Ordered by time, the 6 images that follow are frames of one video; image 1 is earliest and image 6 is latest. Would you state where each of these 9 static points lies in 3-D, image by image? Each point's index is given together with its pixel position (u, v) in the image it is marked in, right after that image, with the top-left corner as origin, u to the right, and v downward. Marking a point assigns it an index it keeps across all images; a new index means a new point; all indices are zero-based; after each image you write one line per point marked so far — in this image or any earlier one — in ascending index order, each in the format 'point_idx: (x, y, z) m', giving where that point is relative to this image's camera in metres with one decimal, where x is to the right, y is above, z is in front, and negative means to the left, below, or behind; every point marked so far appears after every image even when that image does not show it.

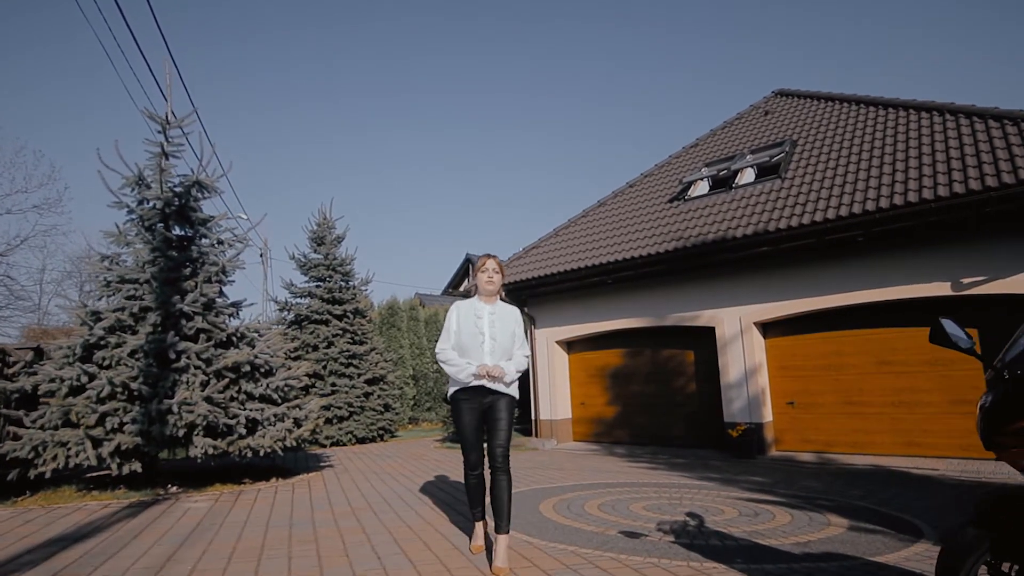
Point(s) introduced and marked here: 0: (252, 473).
0: (-2.6, -1.9, +5.9) m
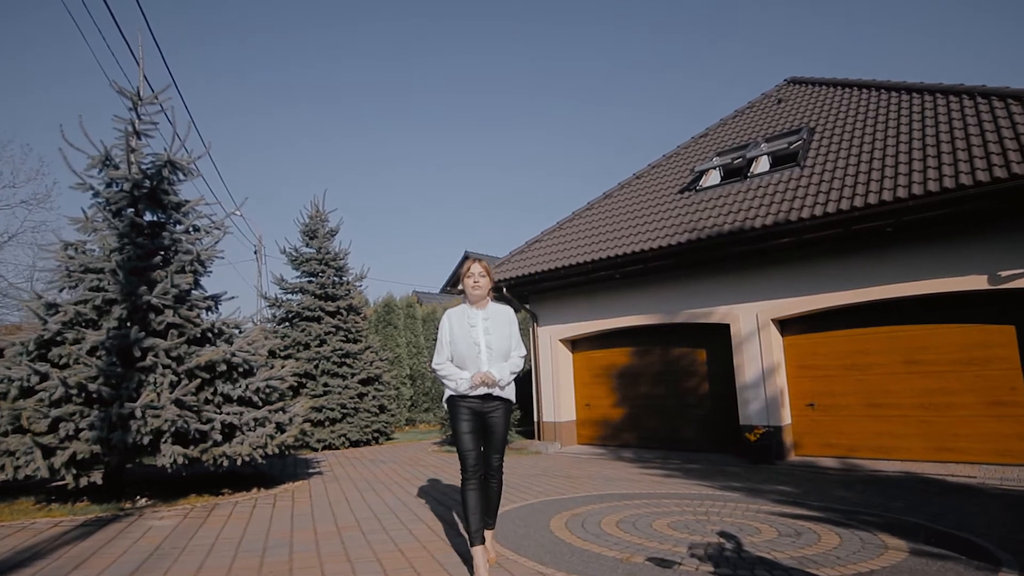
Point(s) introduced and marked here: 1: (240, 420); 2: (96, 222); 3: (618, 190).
0: (-2.6, -1.8, +5.4) m
1: (-2.2, -1.1, +4.8) m
2: (-3.5, +0.6, +5.0) m
3: (+2.0, +1.9, +11.1) m
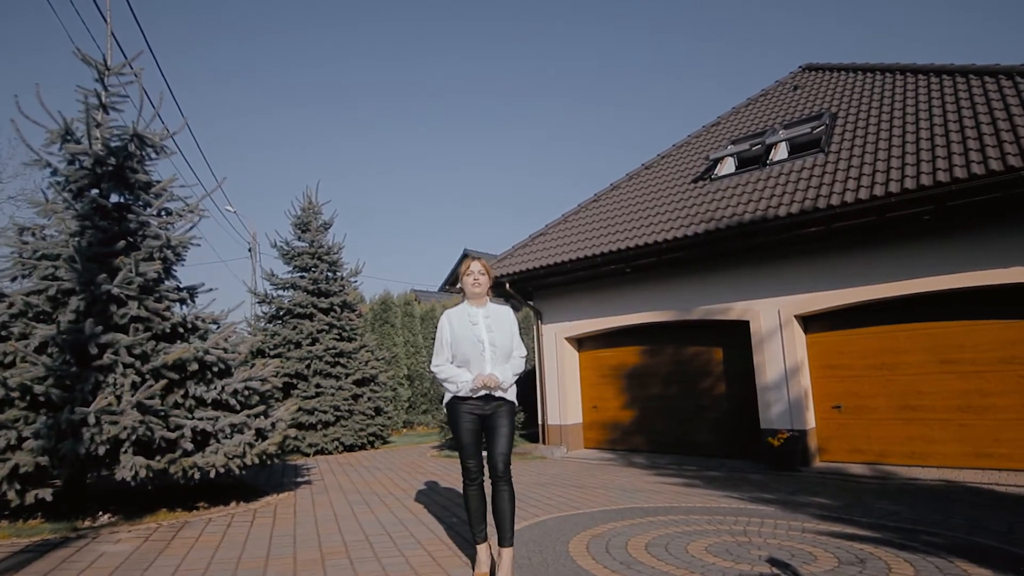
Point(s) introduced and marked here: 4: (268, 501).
0: (-2.5, -1.7, +4.8) m
1: (-2.2, -1.0, +4.3) m
2: (-3.4, +0.6, +4.4) m
3: (+2.0, +1.9, +10.6) m
4: (-2.0, -1.8, +4.9) m
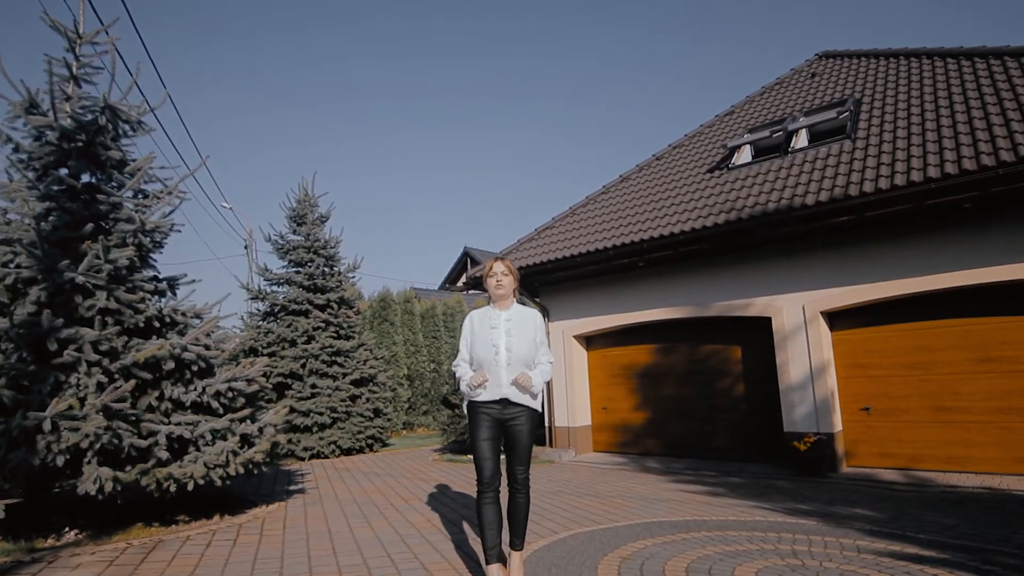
0: (-2.4, -1.6, +4.4) m
1: (-2.1, -0.9, +3.8) m
2: (-3.3, +0.7, +4.0) m
3: (+2.1, +2.0, +10.1) m
4: (-1.9, -1.7, +4.4) m
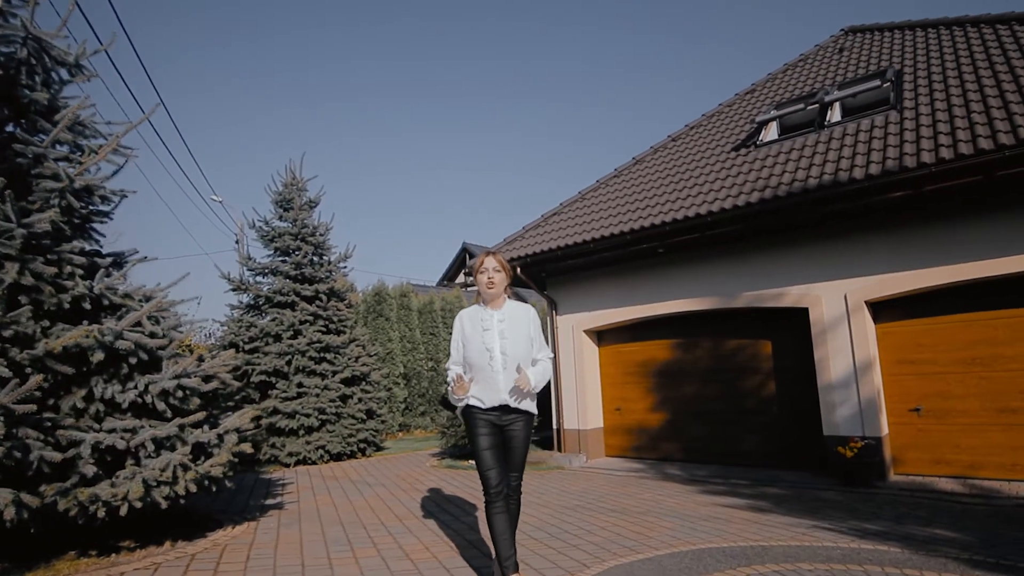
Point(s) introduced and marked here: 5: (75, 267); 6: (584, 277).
0: (-2.3, -1.5, +3.6) m
1: (-2.0, -0.8, +3.0) m
2: (-3.2, +0.9, +3.2) m
3: (+2.2, +2.1, +9.4) m
4: (-1.8, -1.6, +3.7) m
5: (-2.5, +0.1, +3.3) m
6: (+1.1, +0.2, +8.7) m
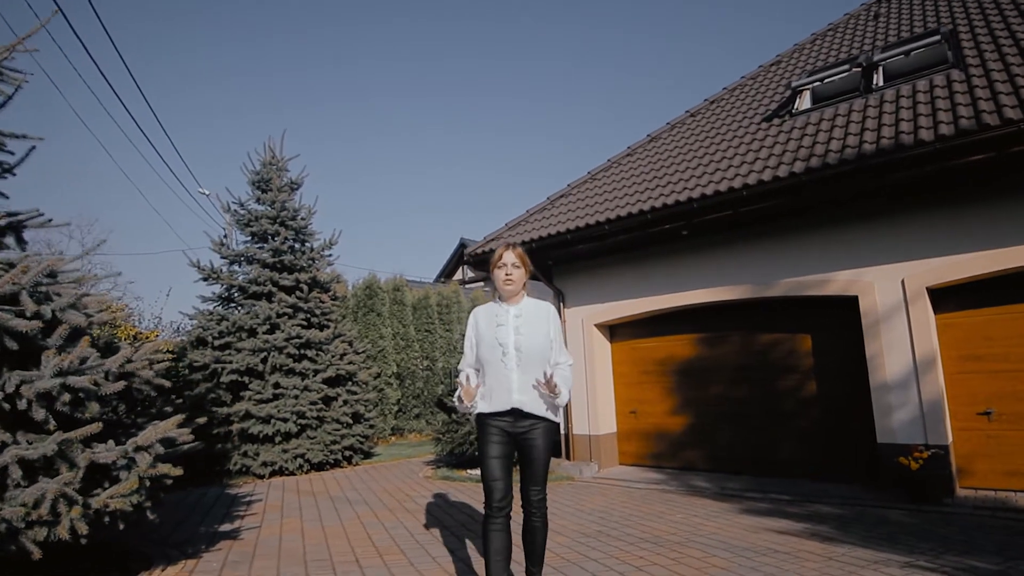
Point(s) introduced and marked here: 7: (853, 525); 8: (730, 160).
0: (-2.2, -1.3, +2.7) m
1: (-1.9, -0.6, +2.1) m
2: (-3.2, +1.0, +2.3) m
3: (+2.2, +2.3, +8.5) m
4: (-1.8, -1.4, +2.8) m
5: (-2.4, +0.3, +2.4) m
6: (+1.1, +0.3, +7.8) m
7: (+2.5, -1.7, +4.3) m
8: (+2.5, +1.5, +6.7) m
